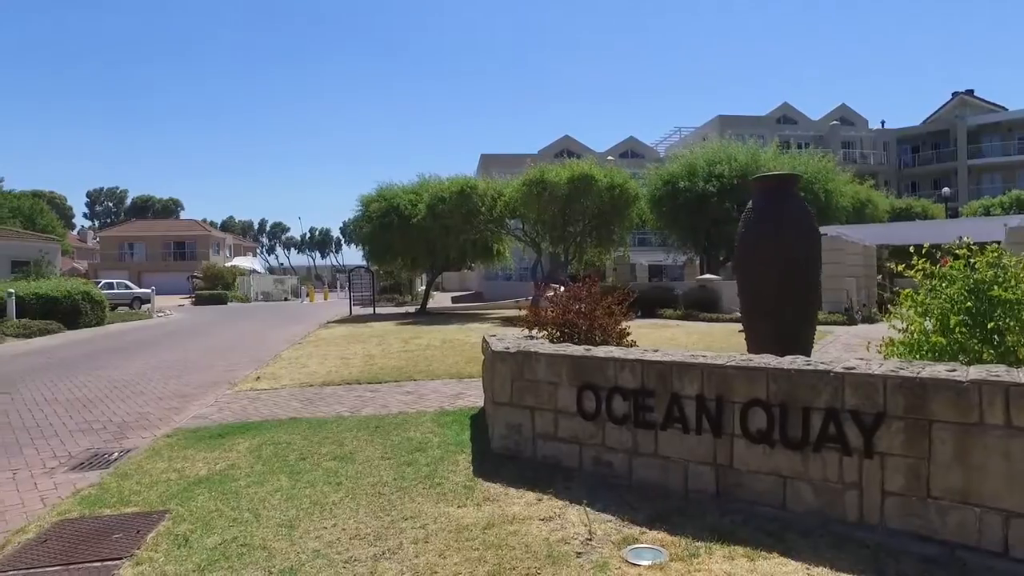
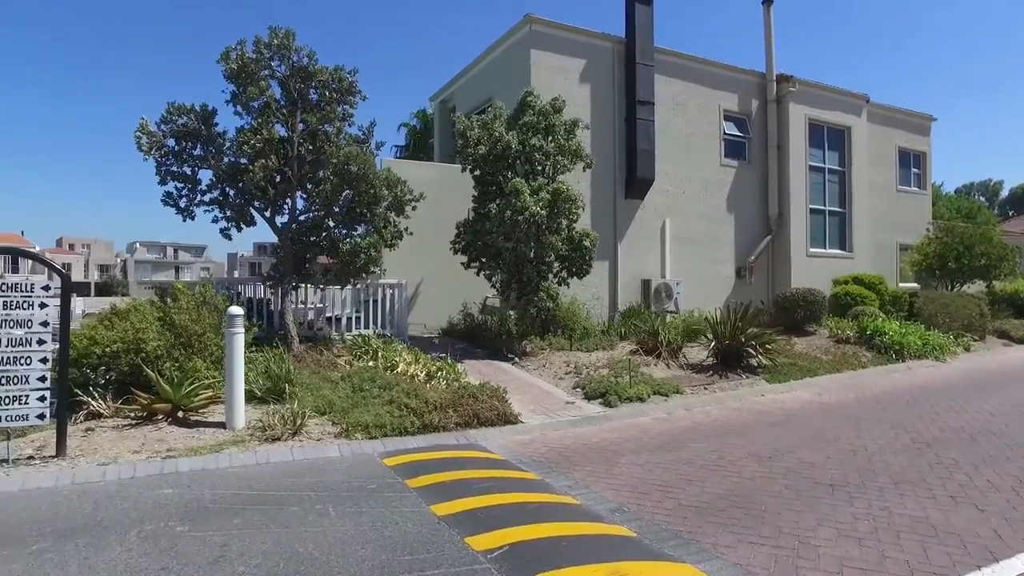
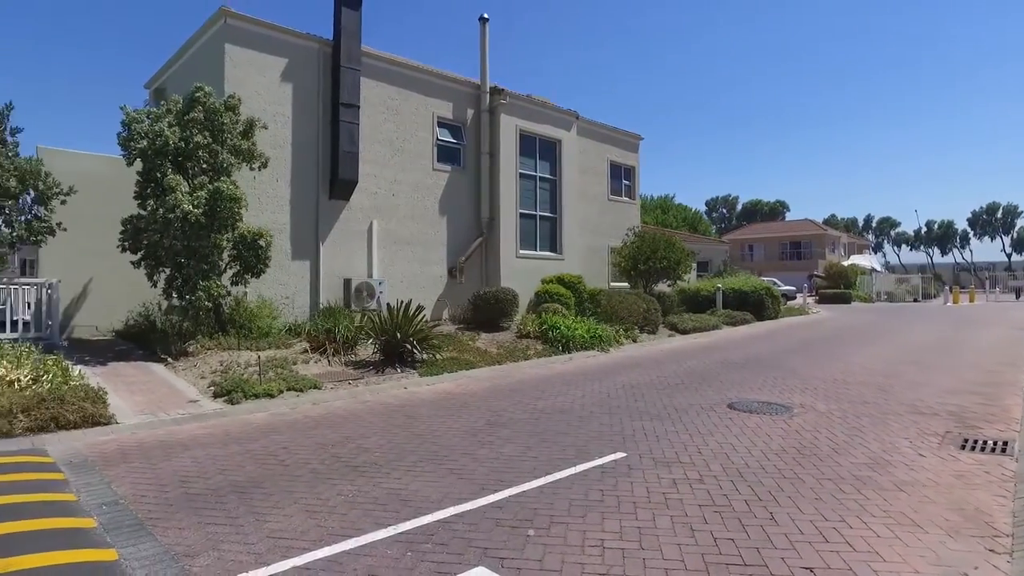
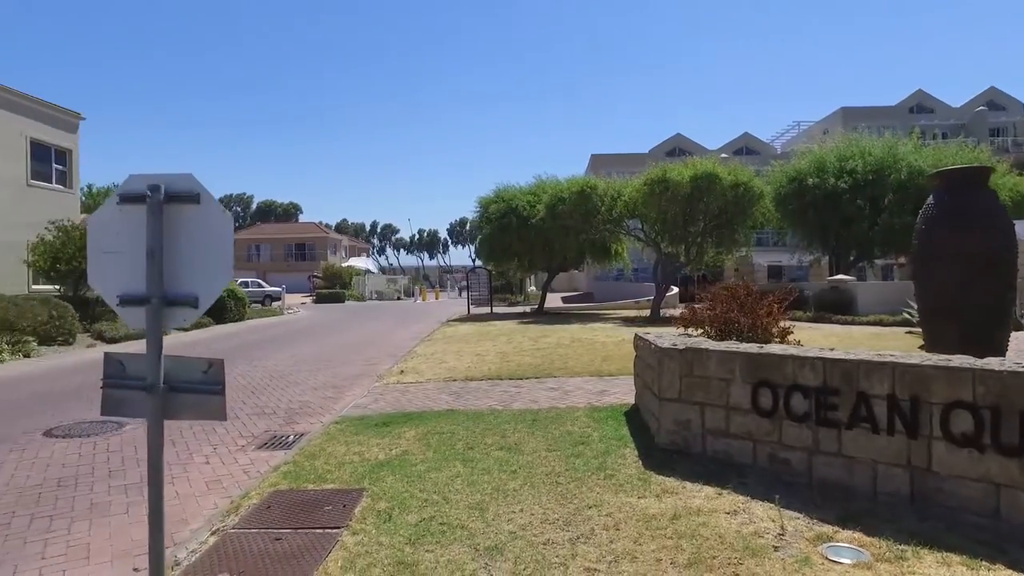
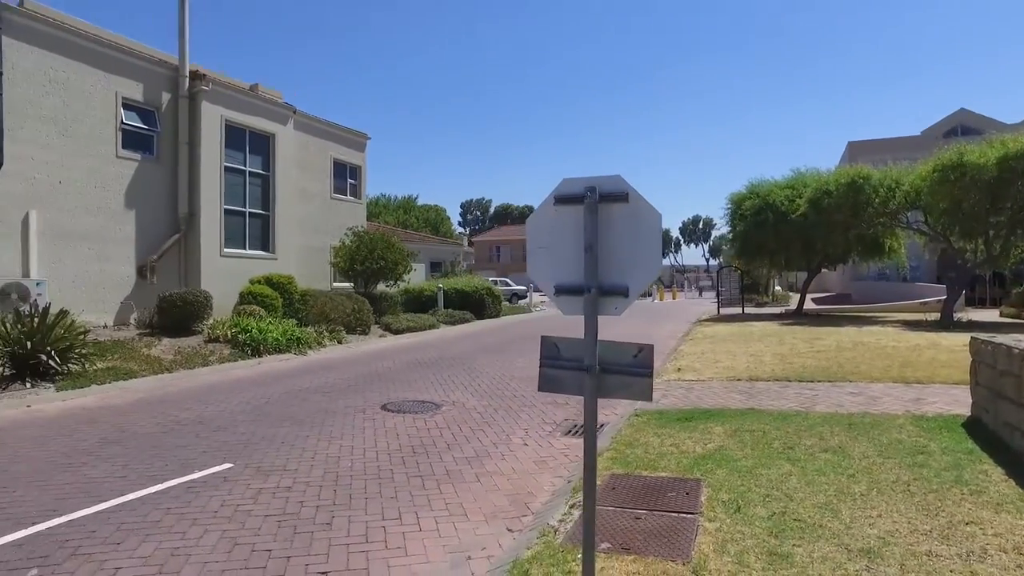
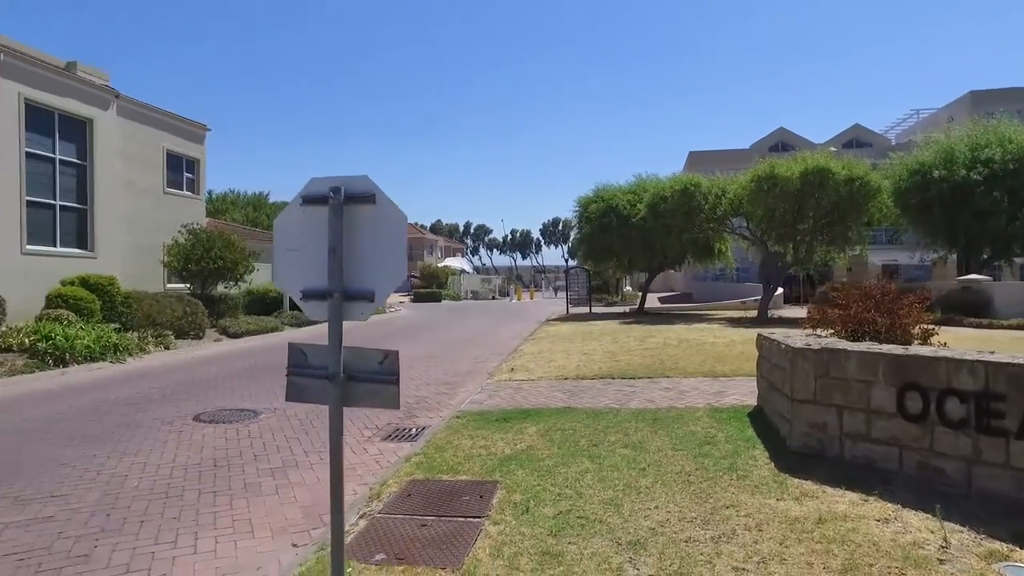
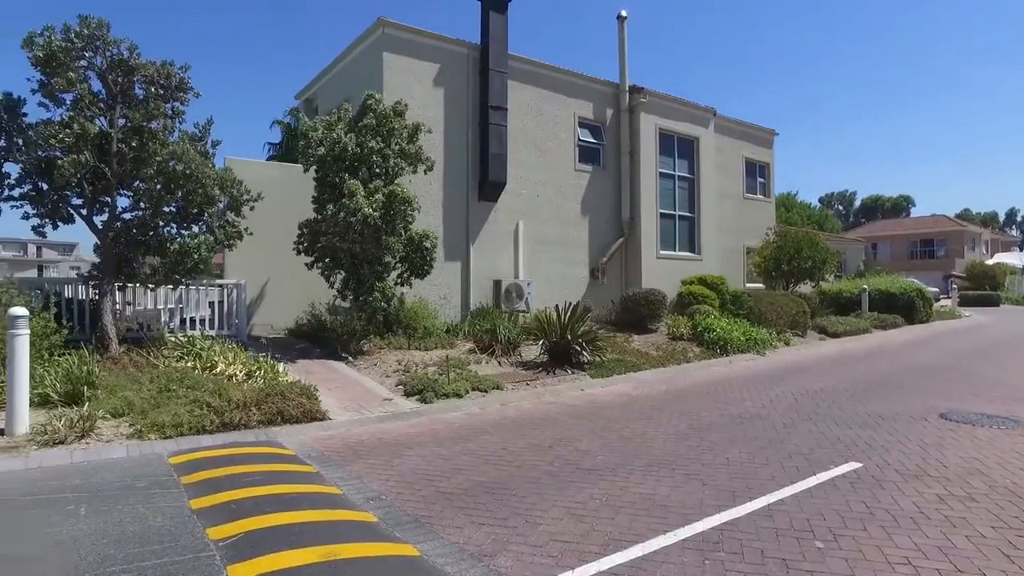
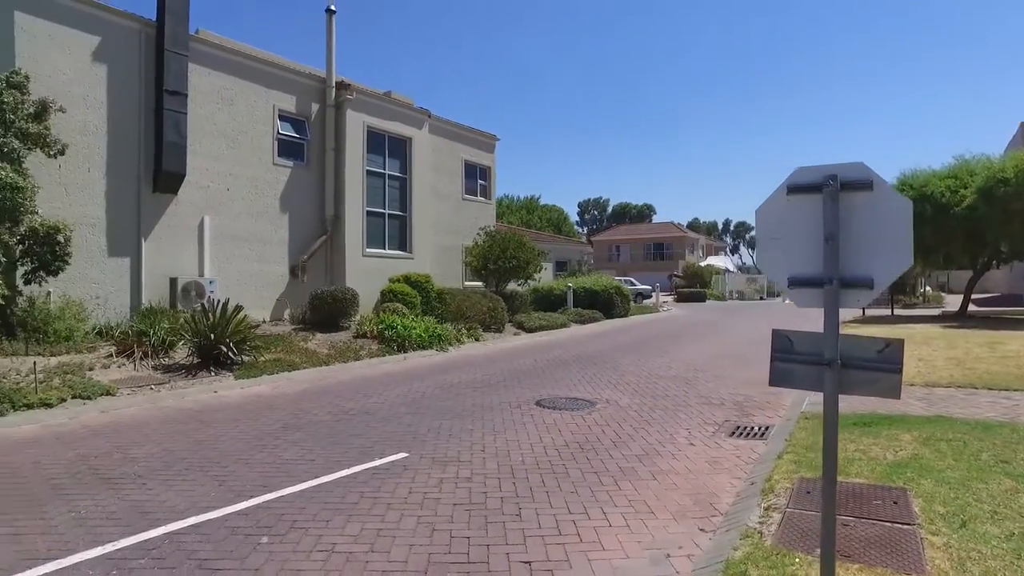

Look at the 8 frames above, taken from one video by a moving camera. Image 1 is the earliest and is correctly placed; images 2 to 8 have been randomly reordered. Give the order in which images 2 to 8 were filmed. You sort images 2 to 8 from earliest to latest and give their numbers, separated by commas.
4, 6, 5, 8, 3, 7, 2
